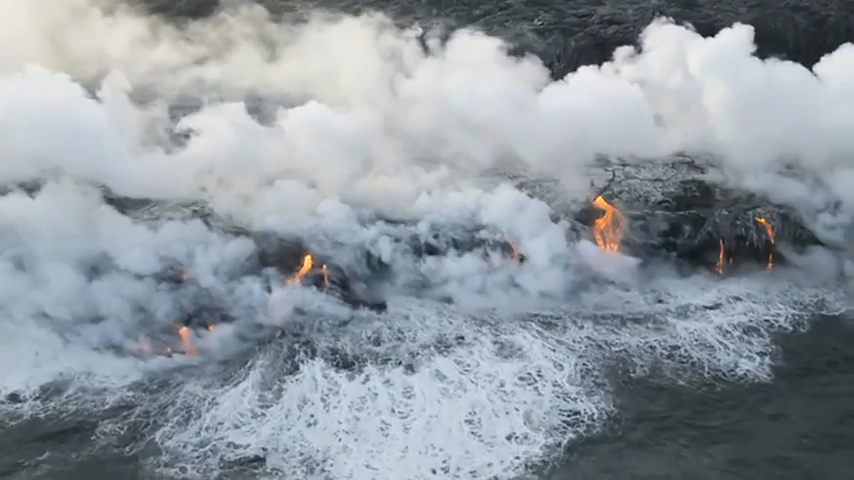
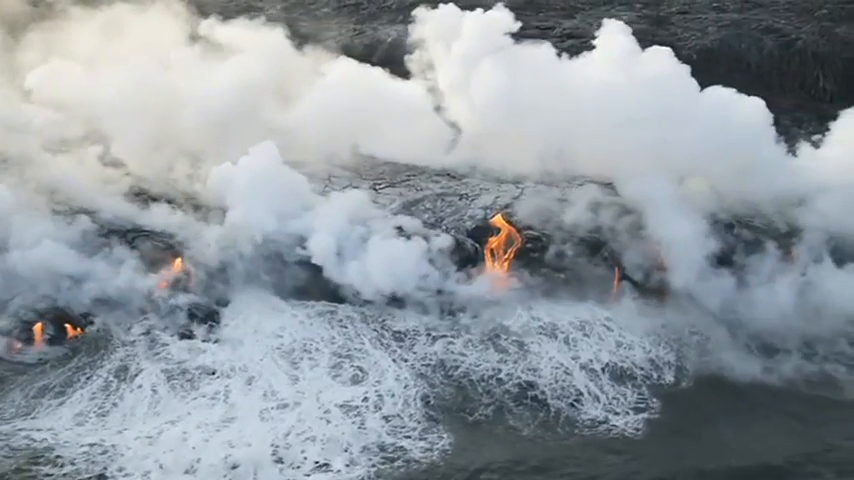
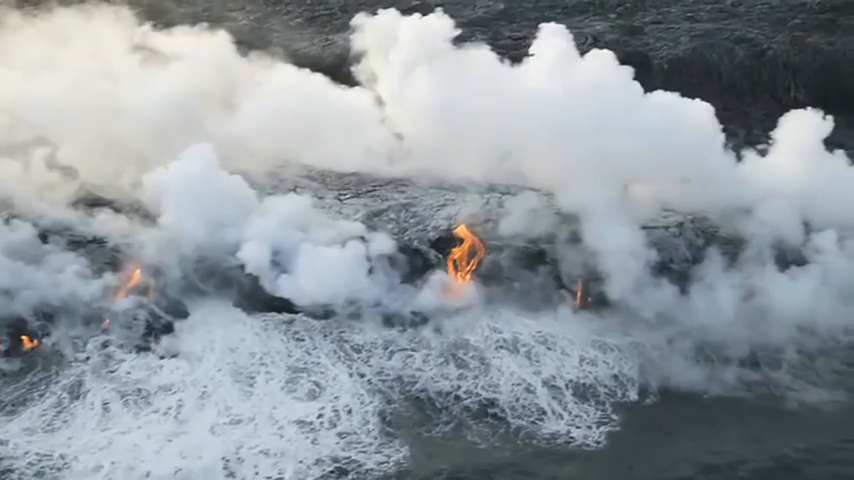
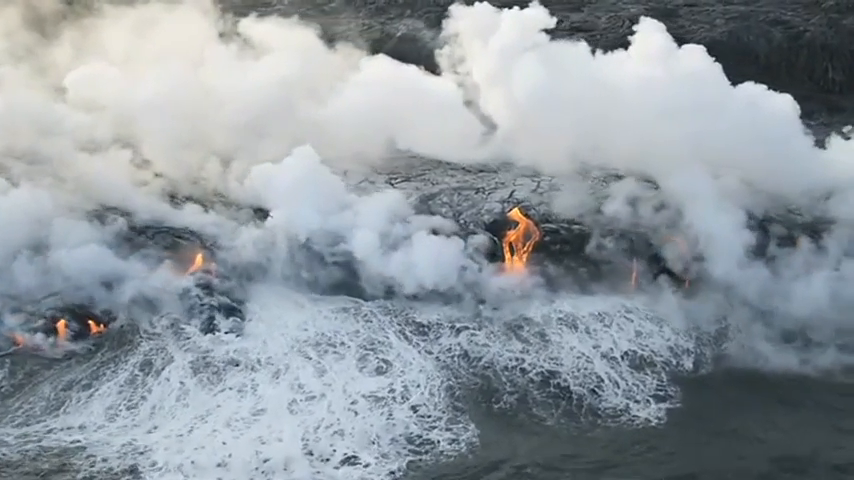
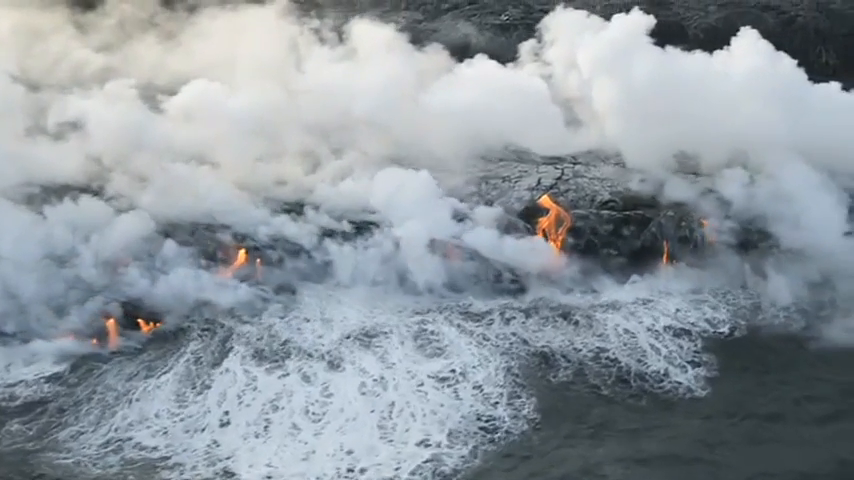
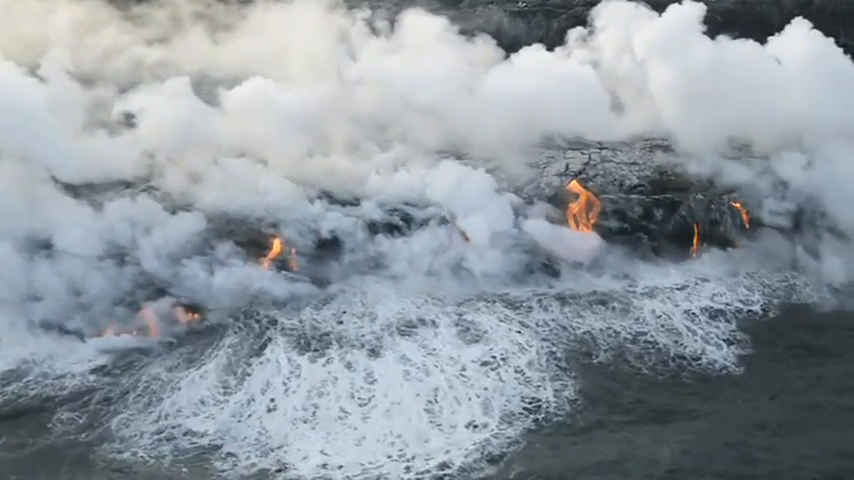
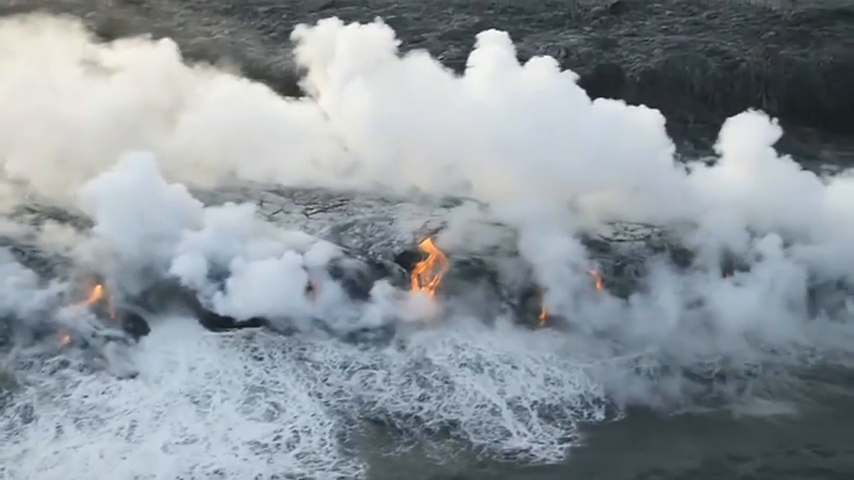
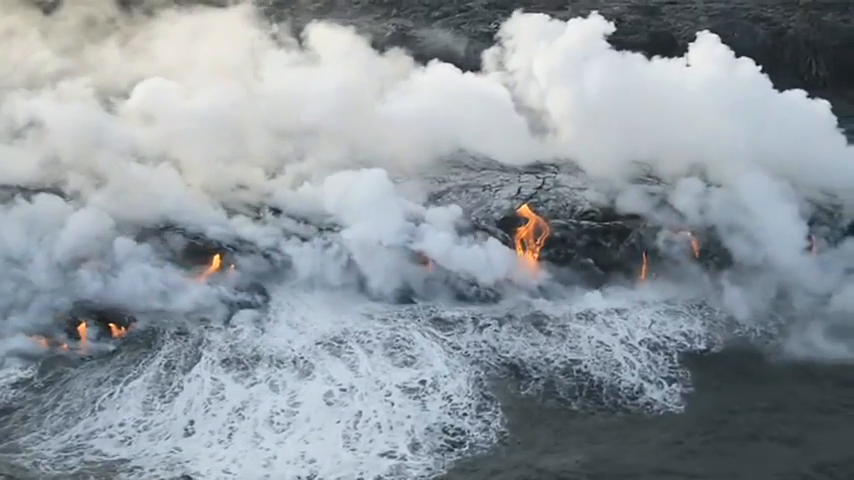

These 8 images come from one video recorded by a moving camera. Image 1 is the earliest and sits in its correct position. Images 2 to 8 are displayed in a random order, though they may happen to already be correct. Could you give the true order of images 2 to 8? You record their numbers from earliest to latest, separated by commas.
6, 5, 8, 4, 2, 3, 7
